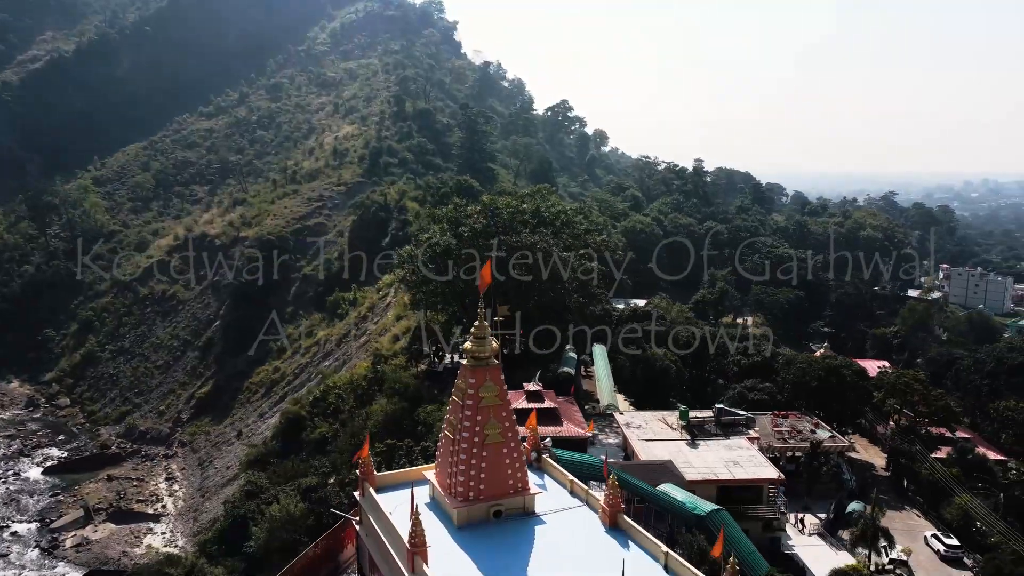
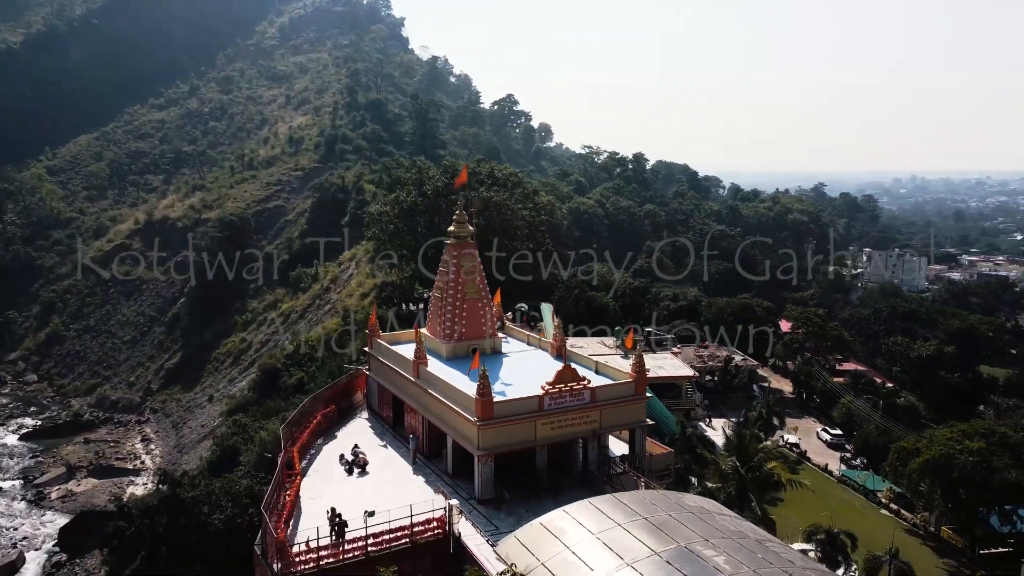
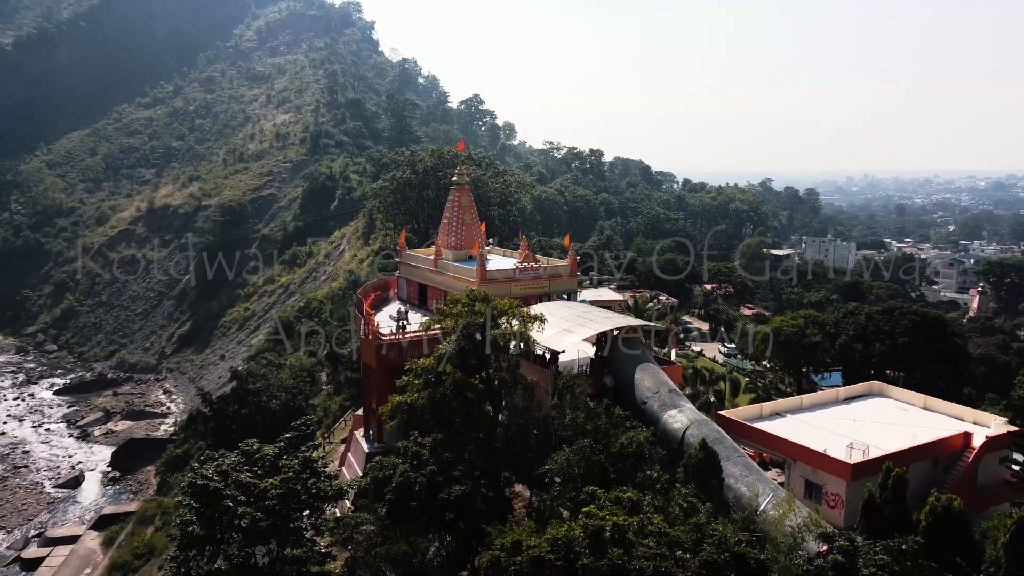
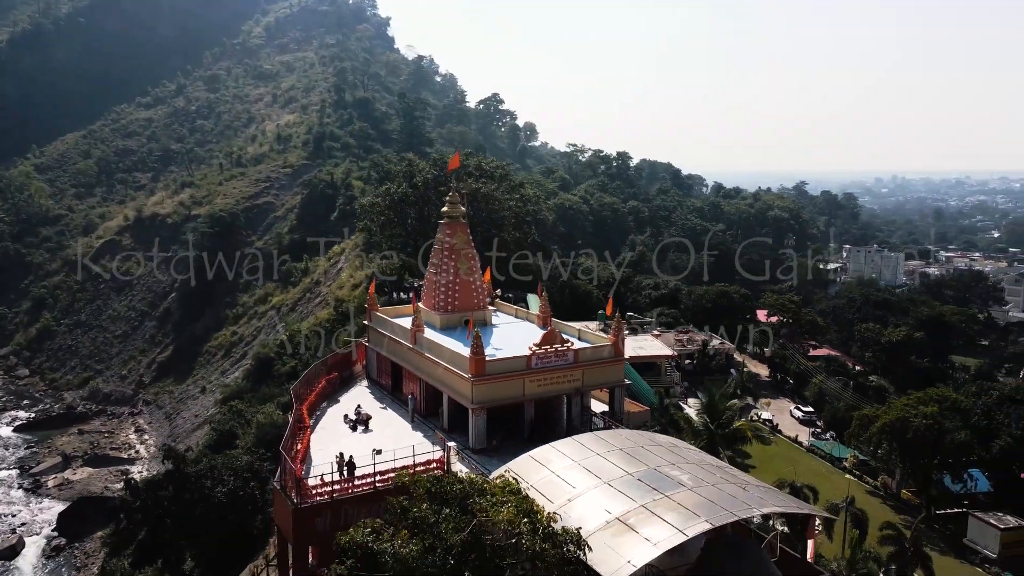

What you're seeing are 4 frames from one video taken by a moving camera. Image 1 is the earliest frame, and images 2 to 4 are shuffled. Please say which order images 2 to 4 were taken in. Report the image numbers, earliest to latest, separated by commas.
2, 4, 3
